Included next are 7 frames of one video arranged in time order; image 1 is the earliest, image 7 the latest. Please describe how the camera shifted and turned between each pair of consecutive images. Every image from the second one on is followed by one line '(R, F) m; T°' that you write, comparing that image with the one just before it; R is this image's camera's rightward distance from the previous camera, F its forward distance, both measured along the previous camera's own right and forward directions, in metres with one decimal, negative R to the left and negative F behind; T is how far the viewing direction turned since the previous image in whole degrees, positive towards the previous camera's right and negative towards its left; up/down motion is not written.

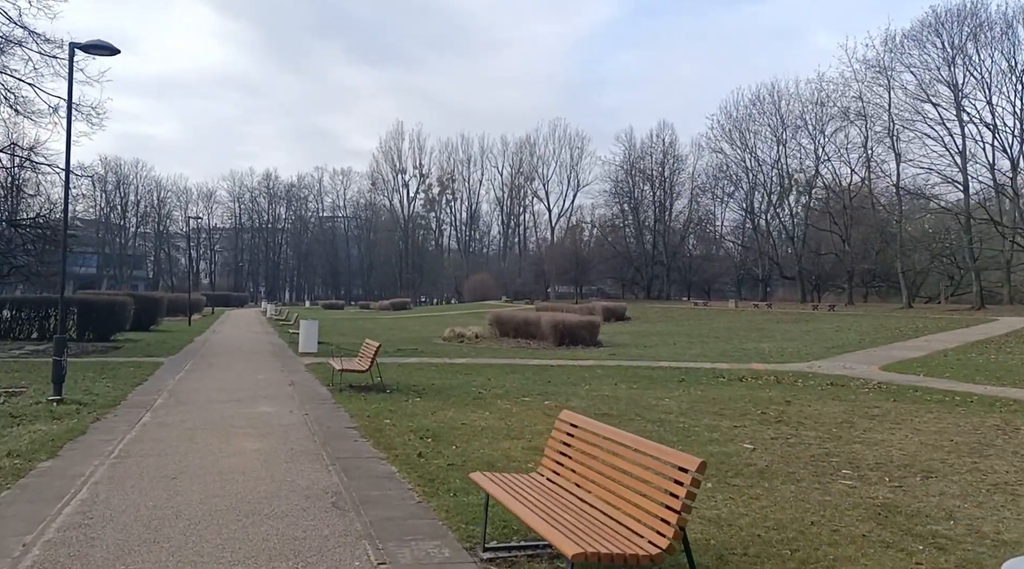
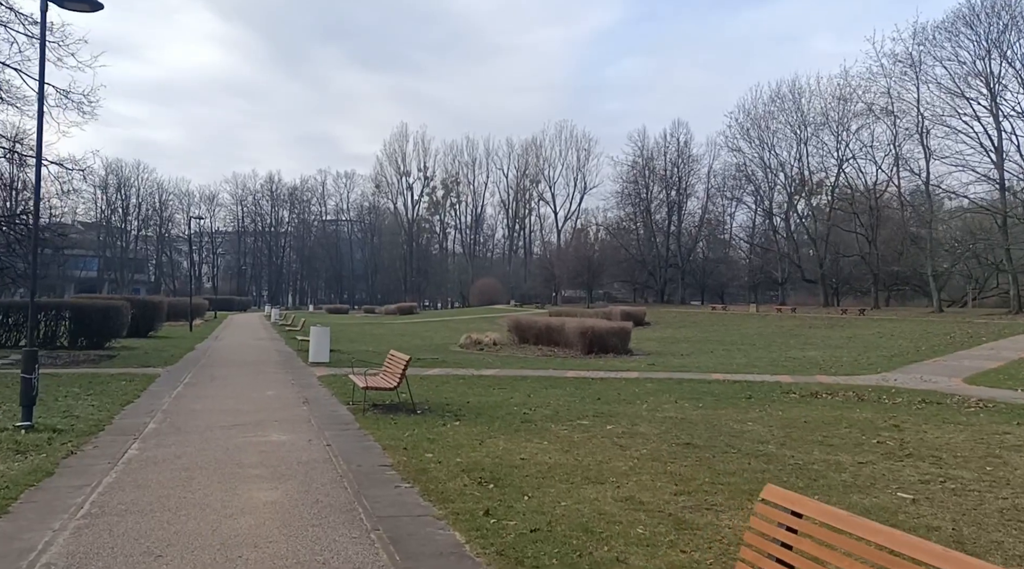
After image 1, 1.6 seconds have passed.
(-0.7, +1.8) m; 0°
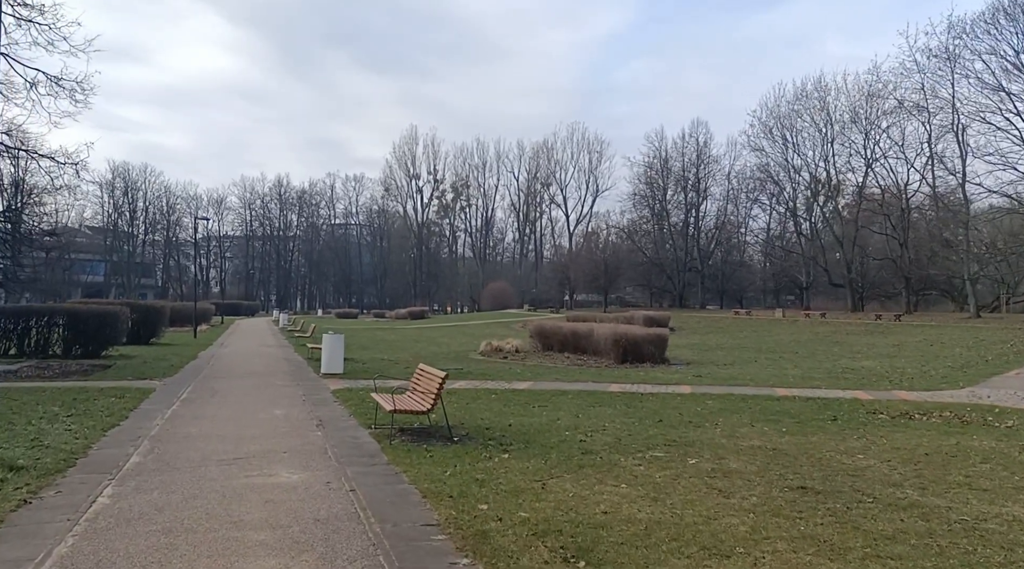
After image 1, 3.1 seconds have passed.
(-0.6, +1.7) m; -1°
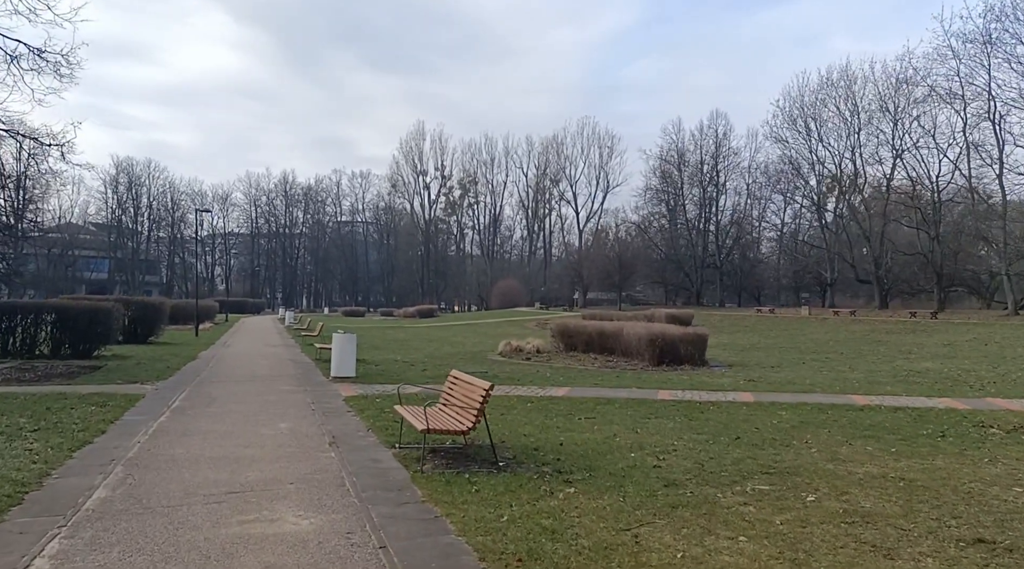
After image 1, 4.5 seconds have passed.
(-0.5, +1.7) m; 0°
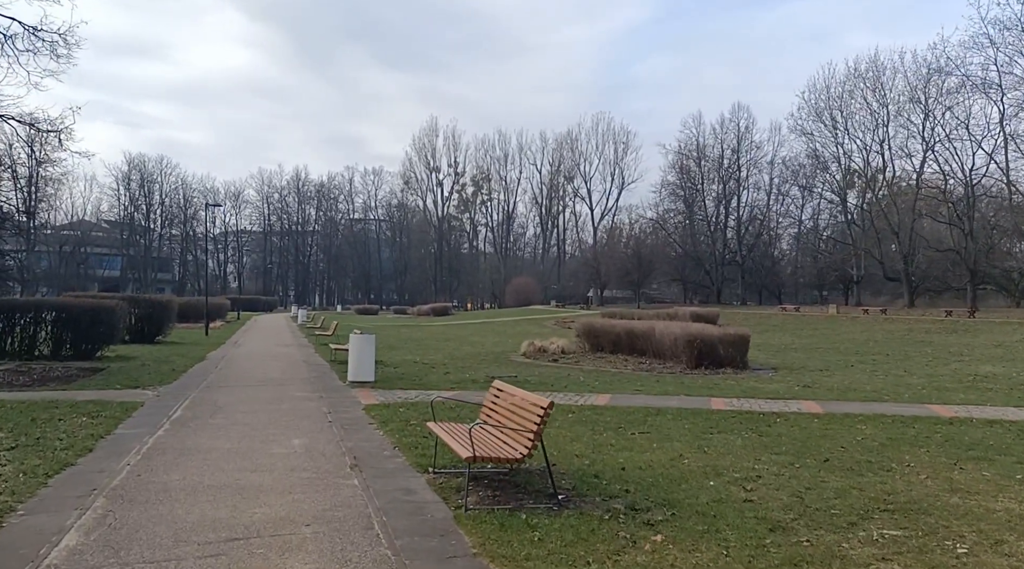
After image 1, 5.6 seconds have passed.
(-0.4, +1.3) m; -1°
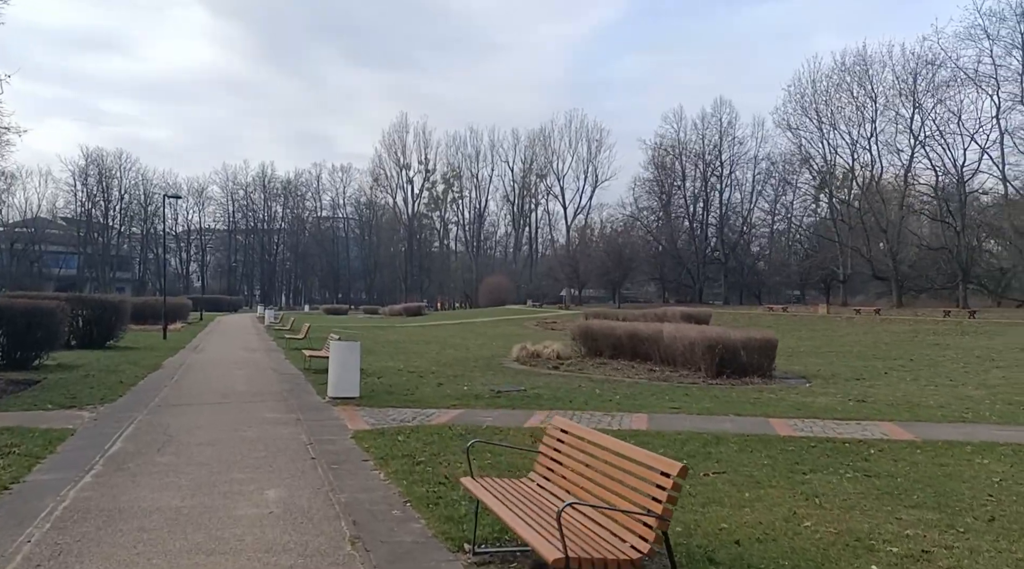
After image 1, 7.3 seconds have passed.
(-0.7, +2.1) m; +2°
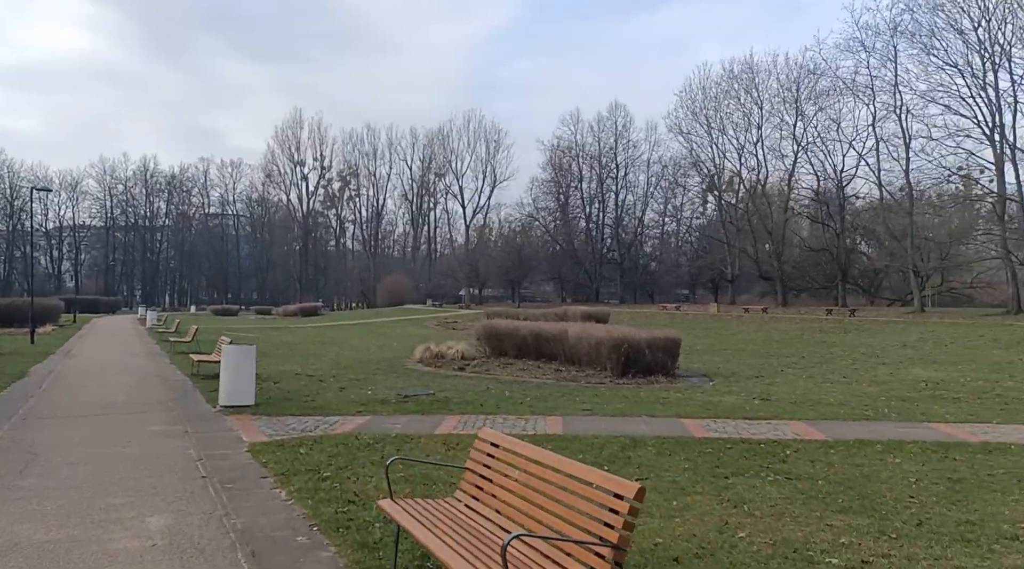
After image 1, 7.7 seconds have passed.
(-0.2, +0.5) m; +8°
